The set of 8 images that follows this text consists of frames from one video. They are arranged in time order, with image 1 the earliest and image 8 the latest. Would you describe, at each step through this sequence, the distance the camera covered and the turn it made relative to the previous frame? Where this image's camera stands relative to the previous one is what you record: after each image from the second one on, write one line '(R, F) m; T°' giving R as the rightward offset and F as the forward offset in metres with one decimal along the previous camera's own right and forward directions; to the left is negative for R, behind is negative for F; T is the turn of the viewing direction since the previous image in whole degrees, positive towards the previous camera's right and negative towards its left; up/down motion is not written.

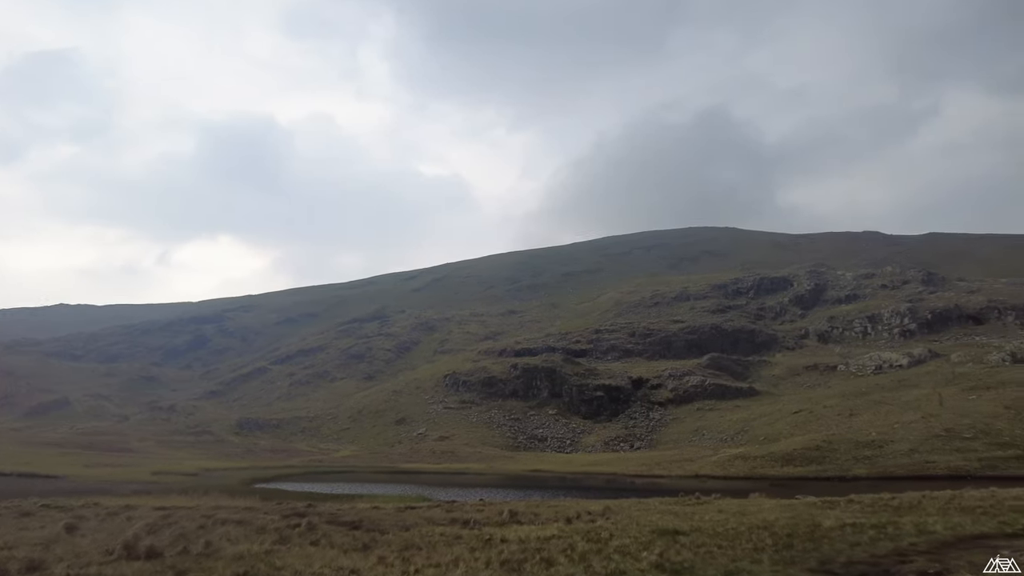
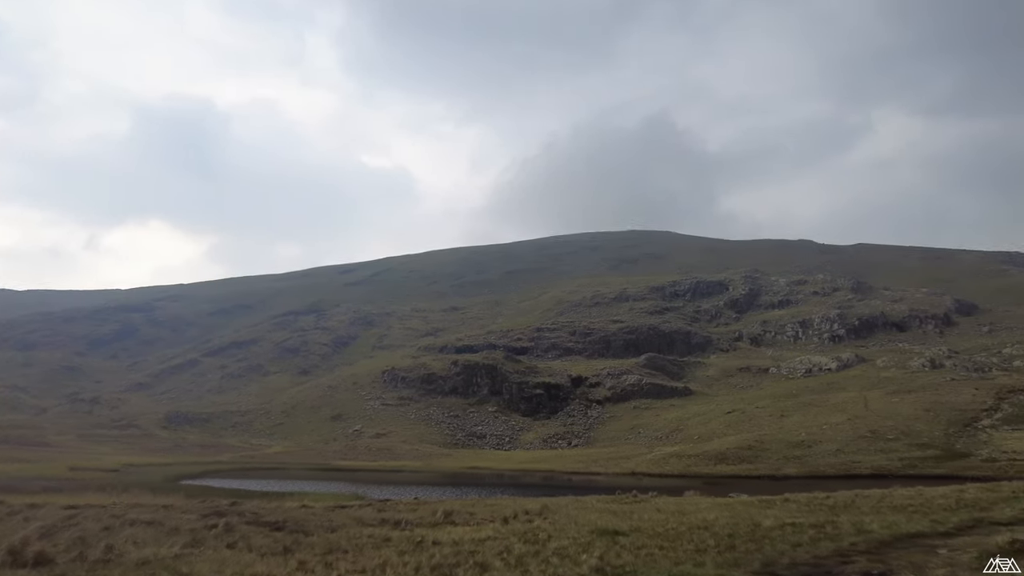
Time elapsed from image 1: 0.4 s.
(0.0, +0.6) m; +5°
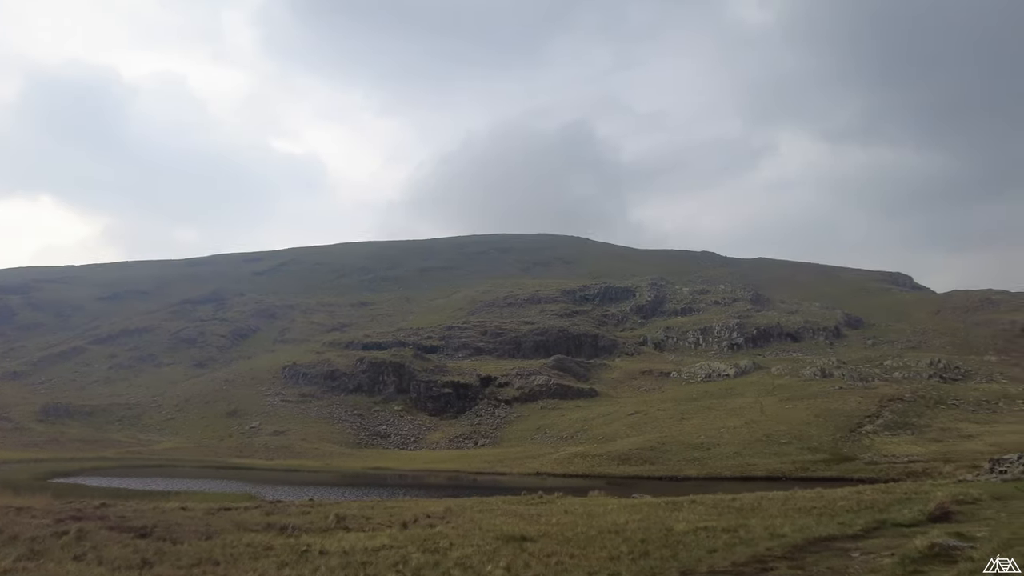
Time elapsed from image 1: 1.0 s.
(0.0, +0.9) m; +7°
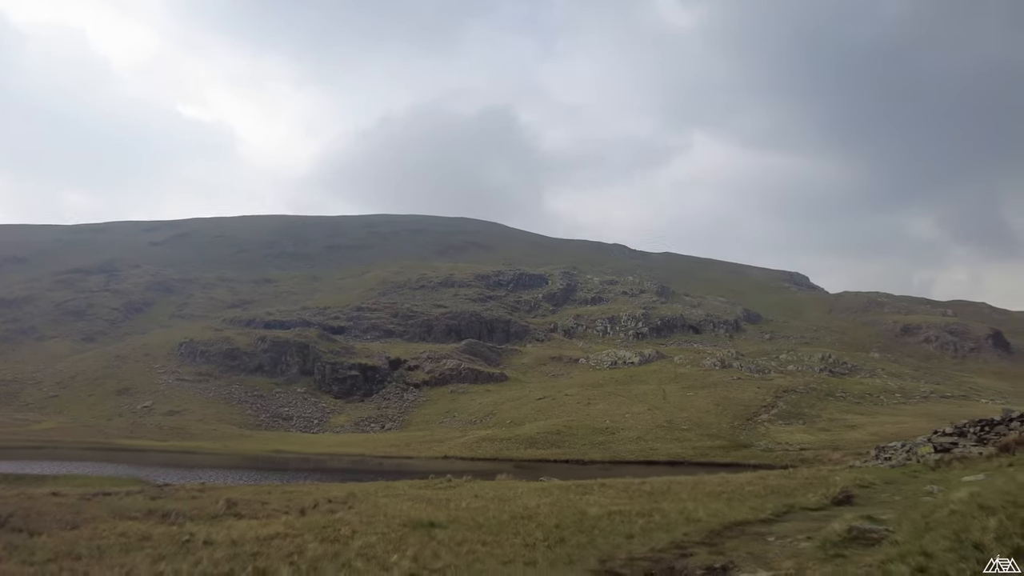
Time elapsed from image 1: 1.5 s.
(-0.1, +0.7) m; +7°
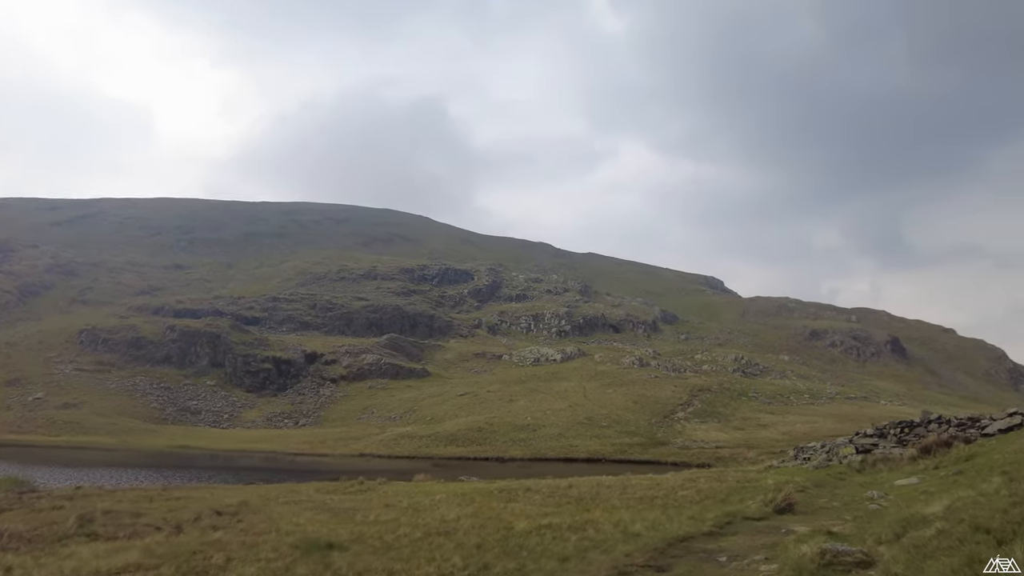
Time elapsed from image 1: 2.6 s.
(0.0, +1.5) m; +6°
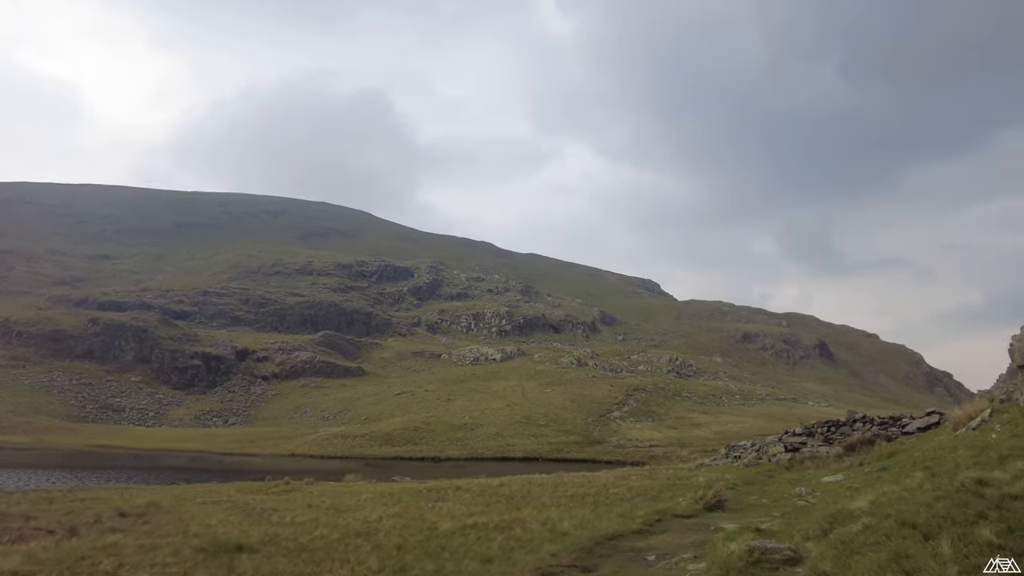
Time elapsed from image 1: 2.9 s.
(+0.2, +0.4) m; +5°
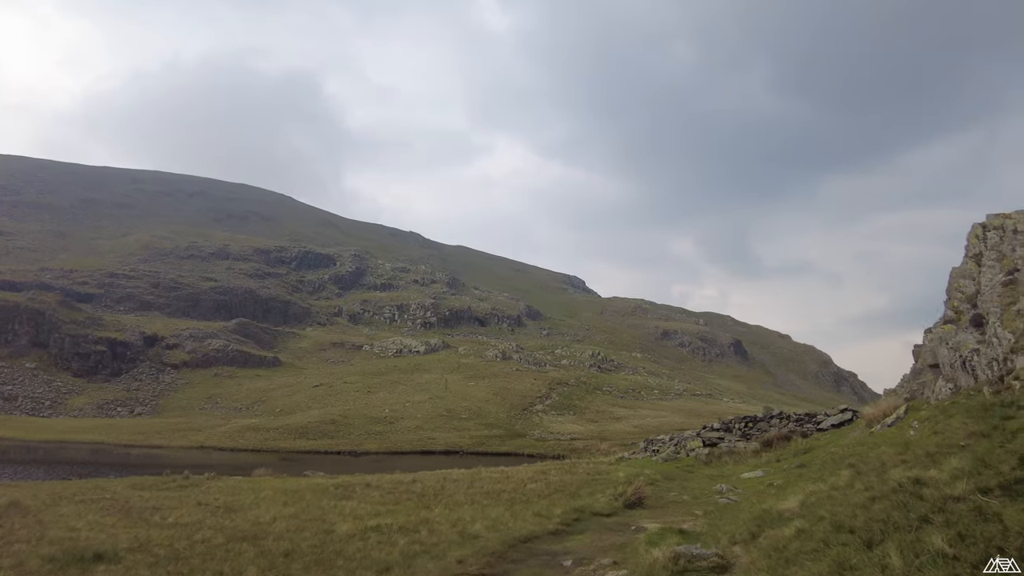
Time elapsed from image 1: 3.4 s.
(+0.2, +0.8) m; +6°
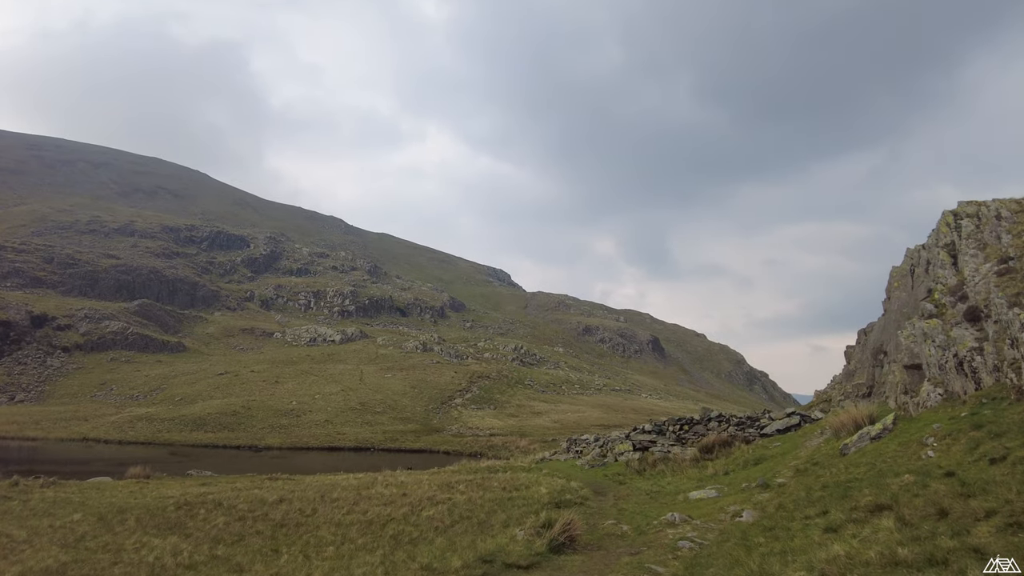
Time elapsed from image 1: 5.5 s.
(+0.4, +3.3) m; +6°
